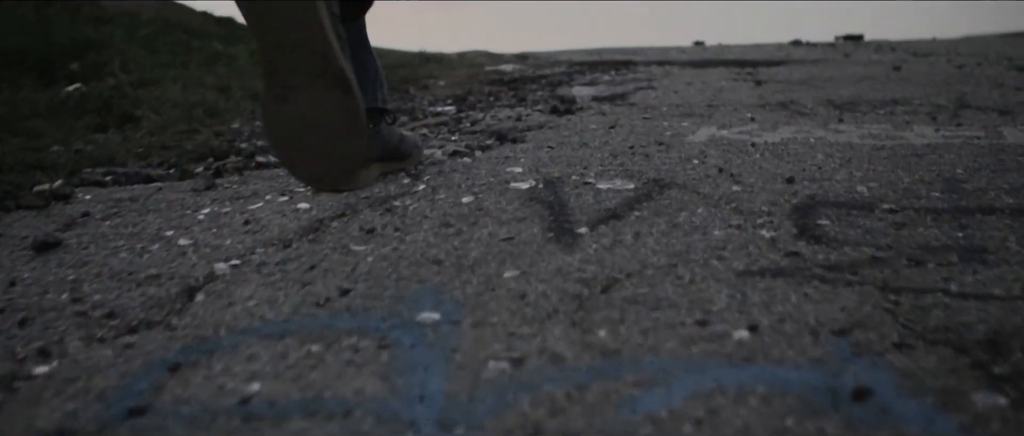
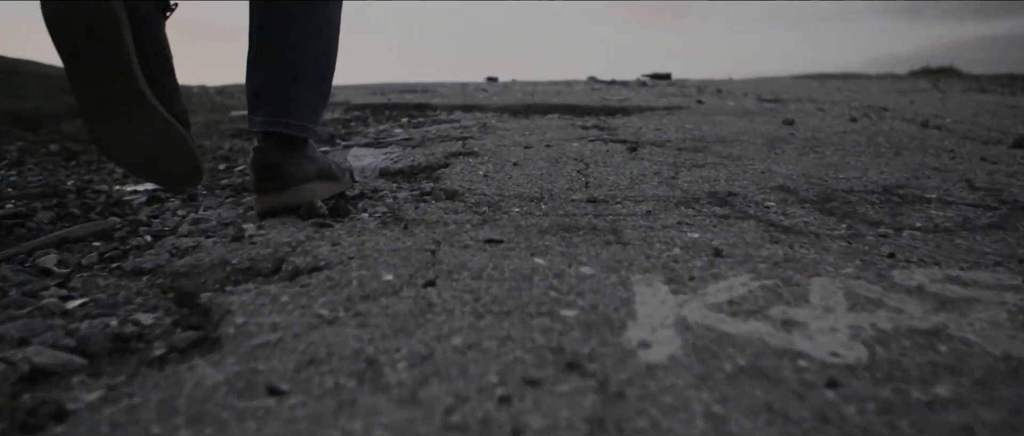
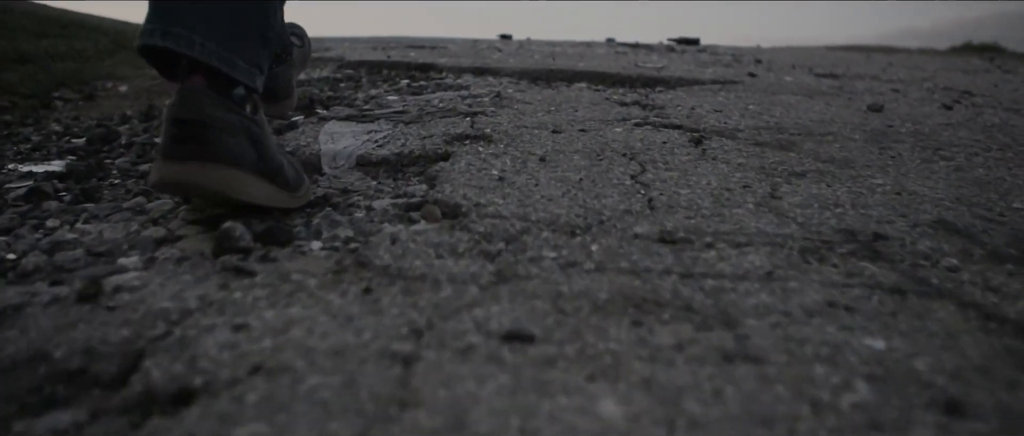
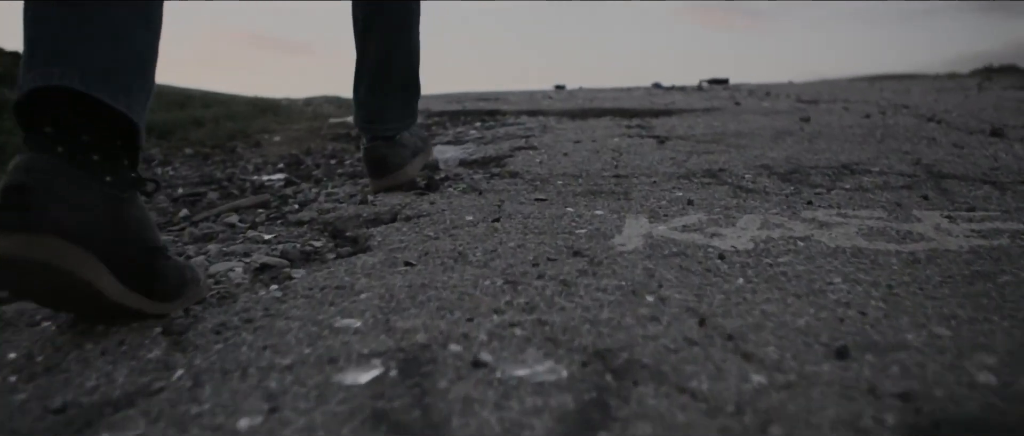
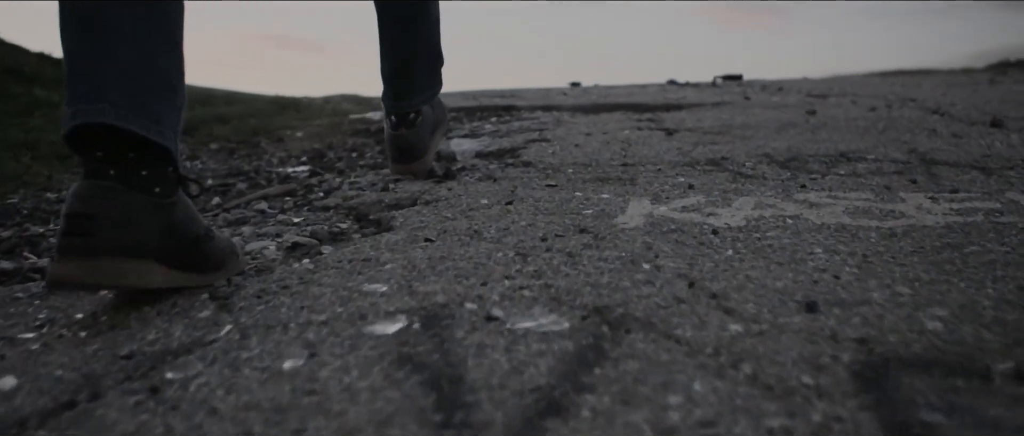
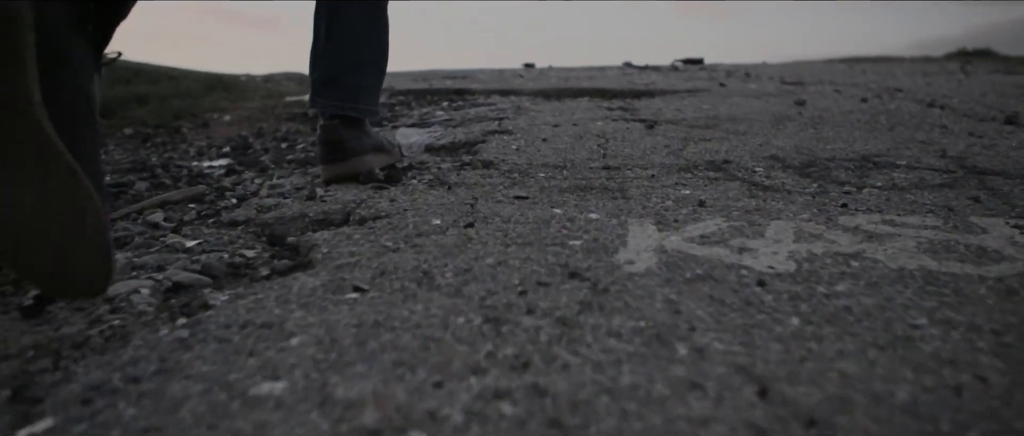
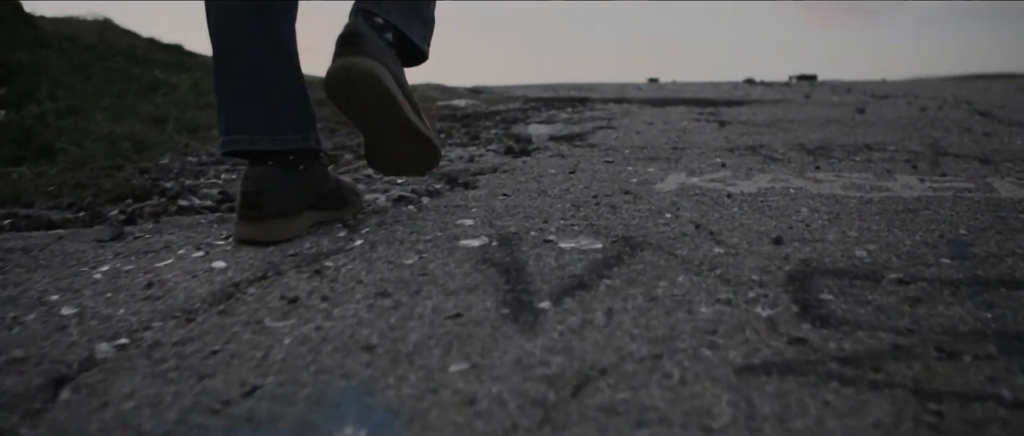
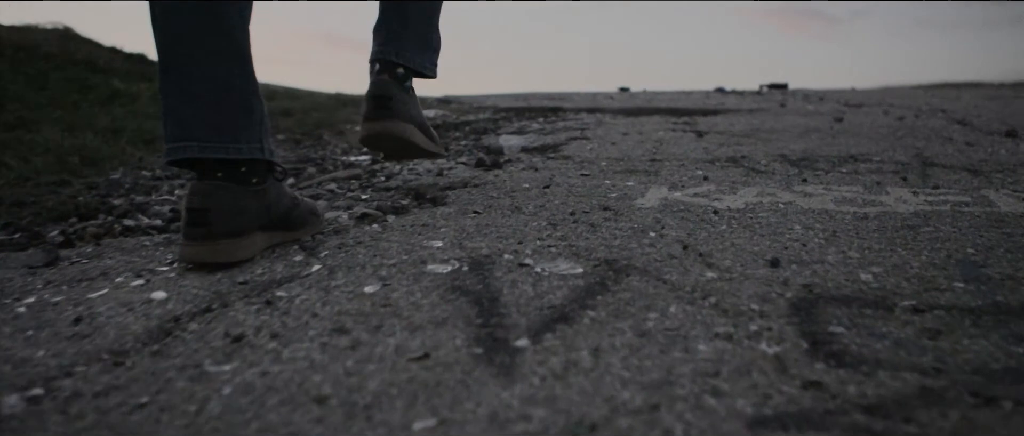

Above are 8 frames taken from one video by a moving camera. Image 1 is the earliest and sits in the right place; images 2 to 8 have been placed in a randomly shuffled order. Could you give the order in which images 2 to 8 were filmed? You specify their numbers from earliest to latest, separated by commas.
7, 8, 5, 4, 6, 2, 3
